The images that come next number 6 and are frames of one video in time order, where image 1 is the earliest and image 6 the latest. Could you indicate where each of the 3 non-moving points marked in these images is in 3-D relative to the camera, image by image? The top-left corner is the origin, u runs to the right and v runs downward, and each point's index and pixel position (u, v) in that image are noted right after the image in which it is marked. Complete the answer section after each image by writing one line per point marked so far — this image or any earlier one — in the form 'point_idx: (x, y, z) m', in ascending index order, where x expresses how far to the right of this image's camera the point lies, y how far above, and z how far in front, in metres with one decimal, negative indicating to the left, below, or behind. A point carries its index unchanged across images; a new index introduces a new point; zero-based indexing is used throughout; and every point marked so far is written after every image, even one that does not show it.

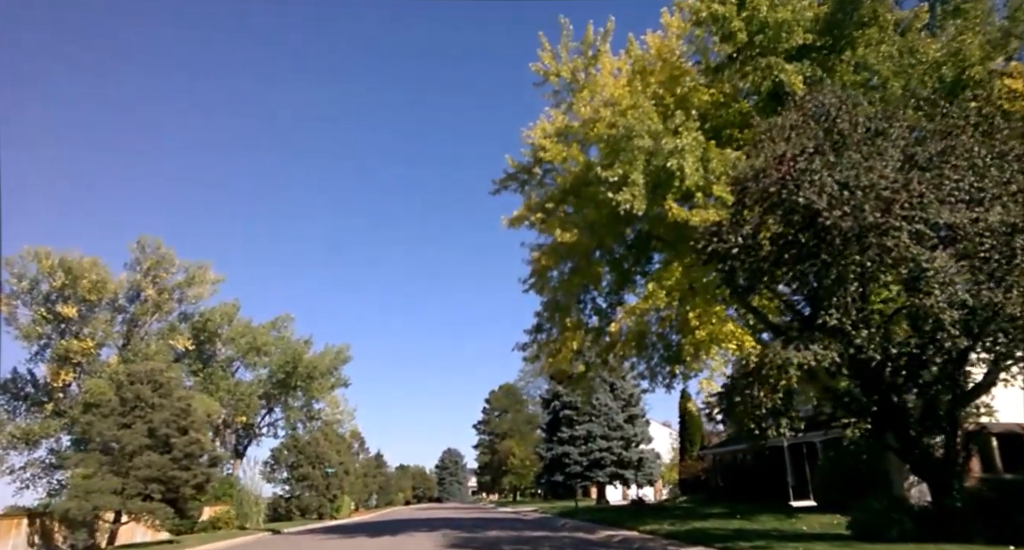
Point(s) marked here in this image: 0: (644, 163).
0: (+2.8, +2.4, +17.1) m
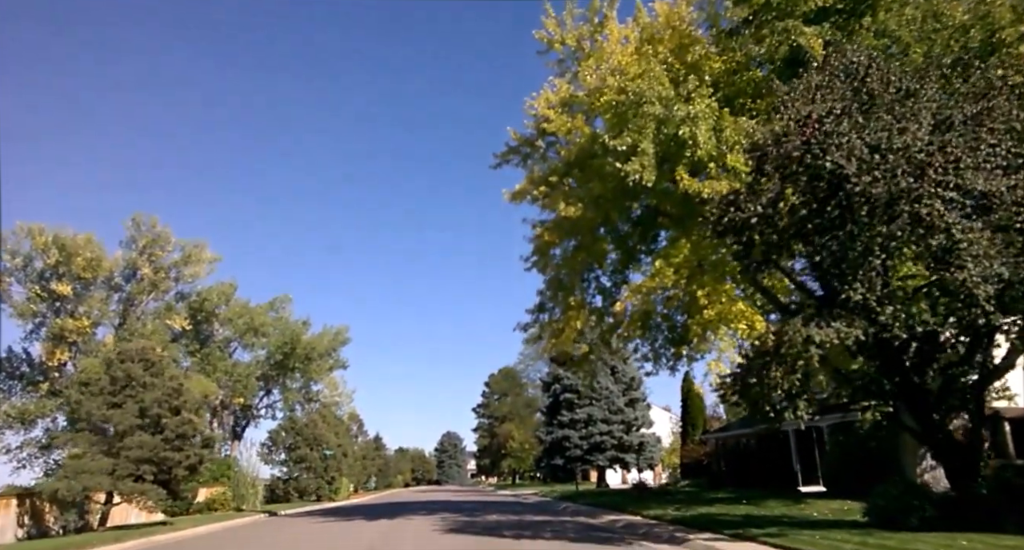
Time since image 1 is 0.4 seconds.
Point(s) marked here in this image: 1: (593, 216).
0: (+2.9, +2.9, +16.3) m
1: (+2.0, +1.4, +19.9) m
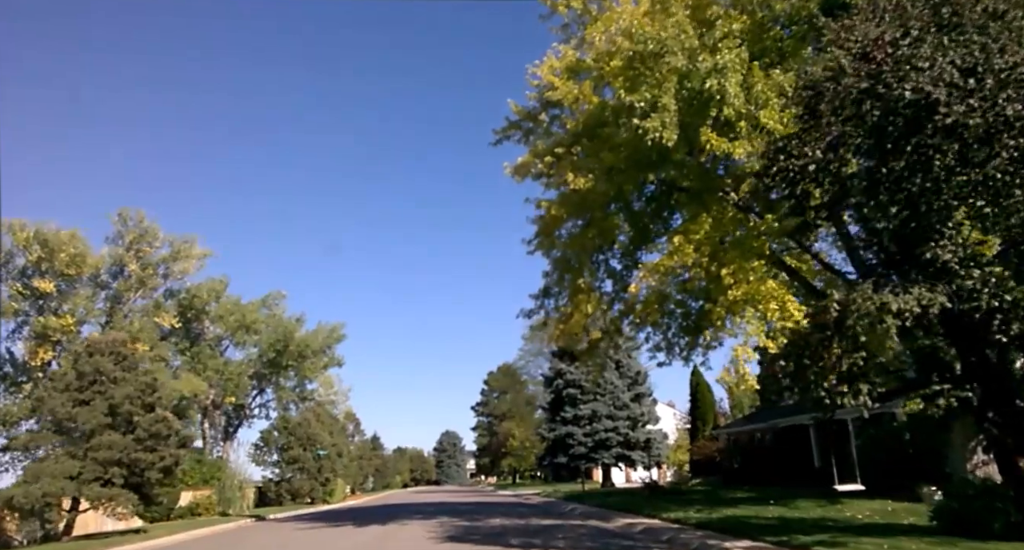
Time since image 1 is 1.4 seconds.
0: (+2.9, +3.3, +14.4) m
1: (+2.0, +1.9, +18.0) m
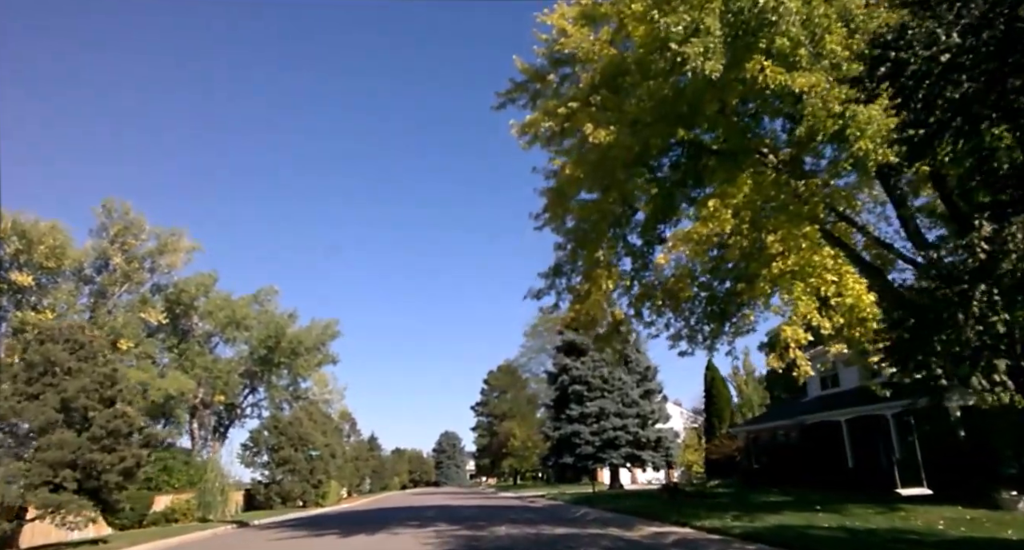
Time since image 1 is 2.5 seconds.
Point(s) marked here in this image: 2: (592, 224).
0: (+3.1, +3.9, +12.0) m
1: (+2.2, +2.4, +15.5) m
2: (+1.7, +1.1, +17.5) m
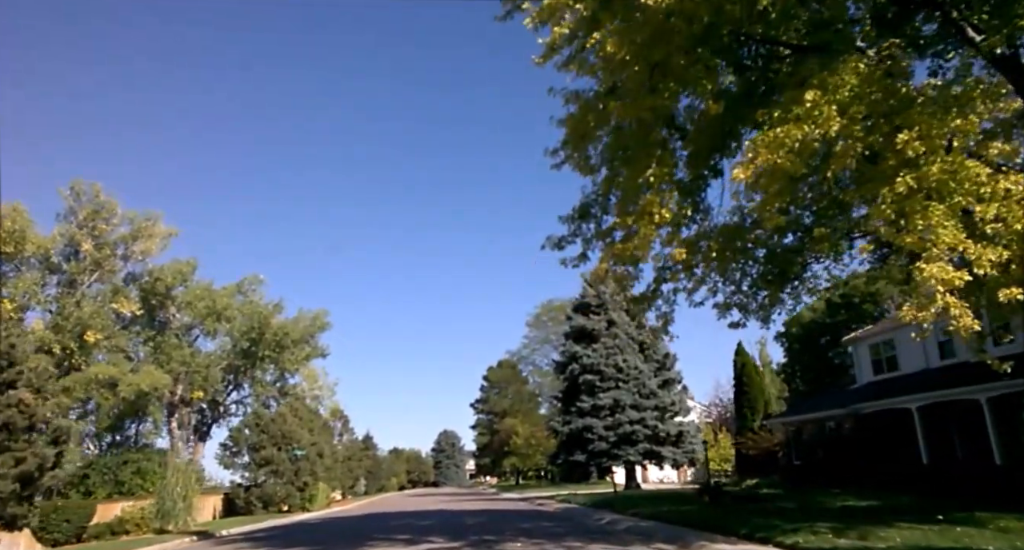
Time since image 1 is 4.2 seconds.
0: (+3.3, +5.0, +7.7) m
1: (+2.4, +3.5, +11.3) m
2: (+1.9, +2.1, +13.2) m
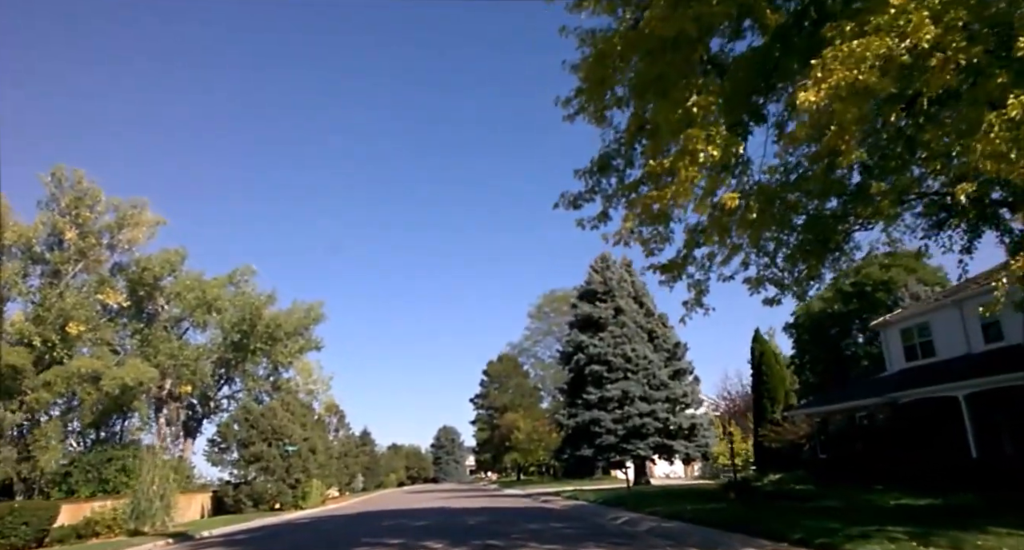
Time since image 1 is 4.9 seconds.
0: (+3.4, +5.5, +5.6) m
1: (+2.6, +4.1, +9.2) m
2: (+2.1, +2.7, +11.1) m
